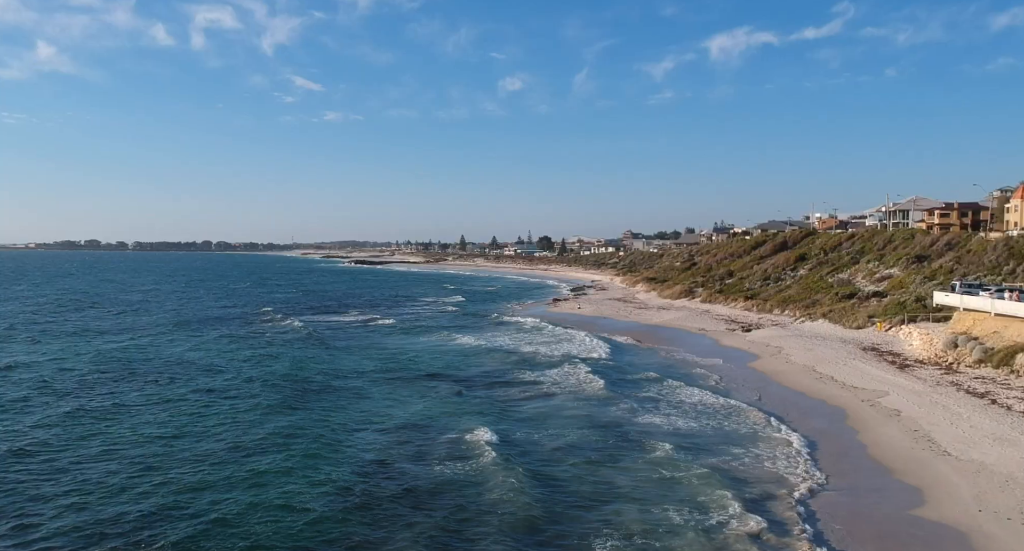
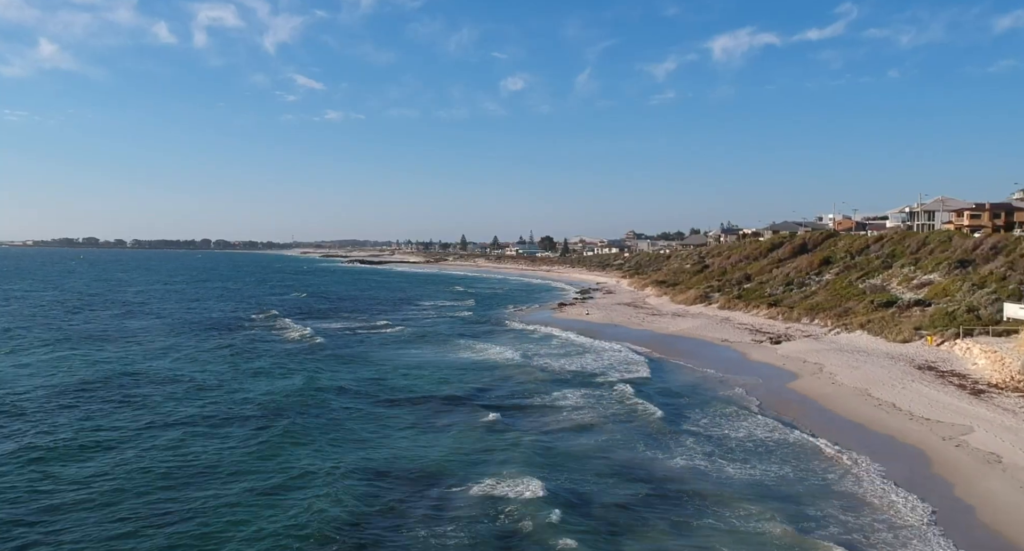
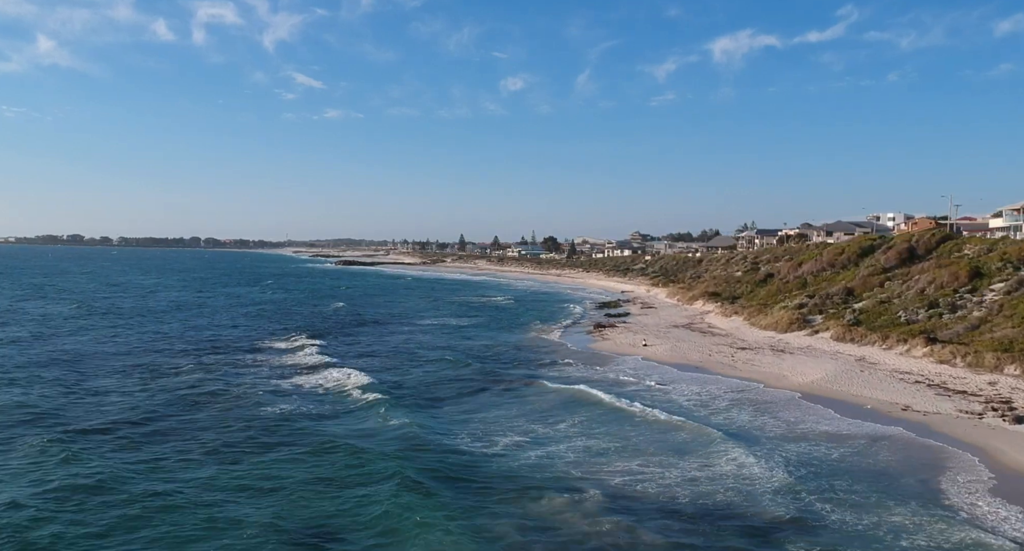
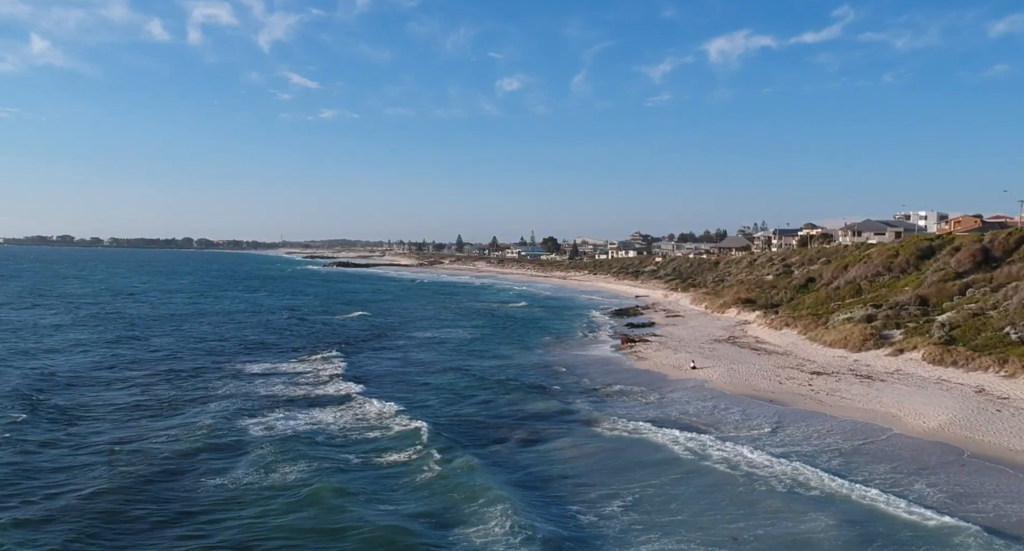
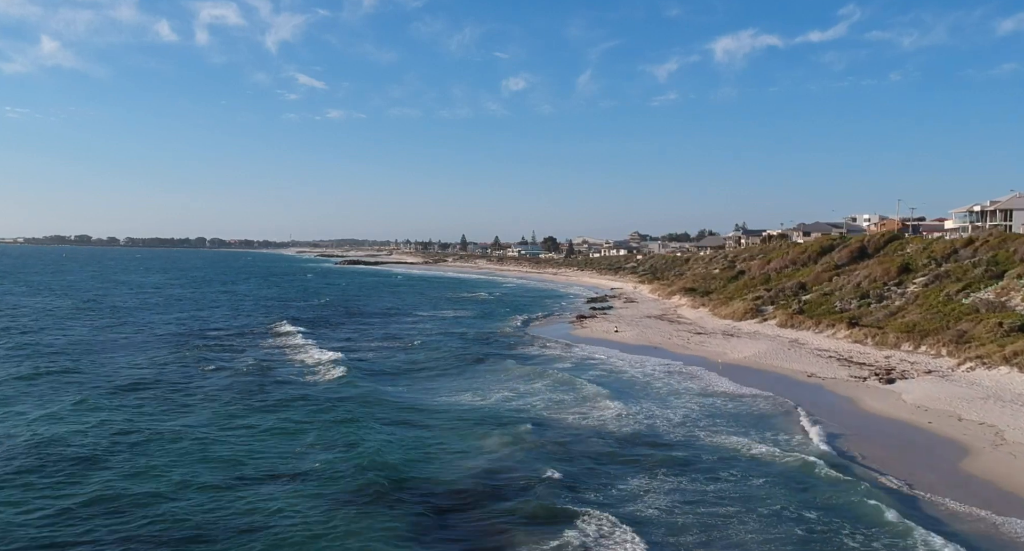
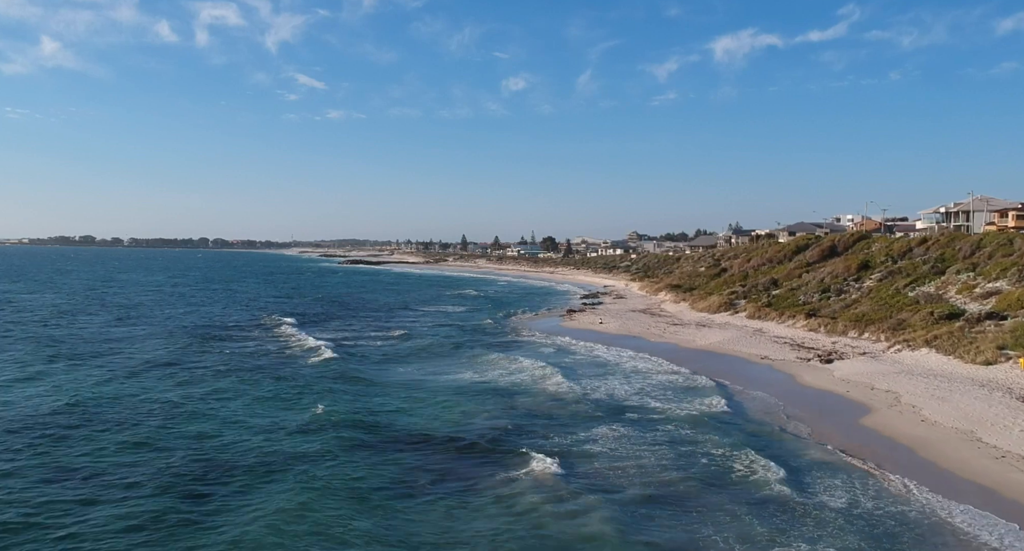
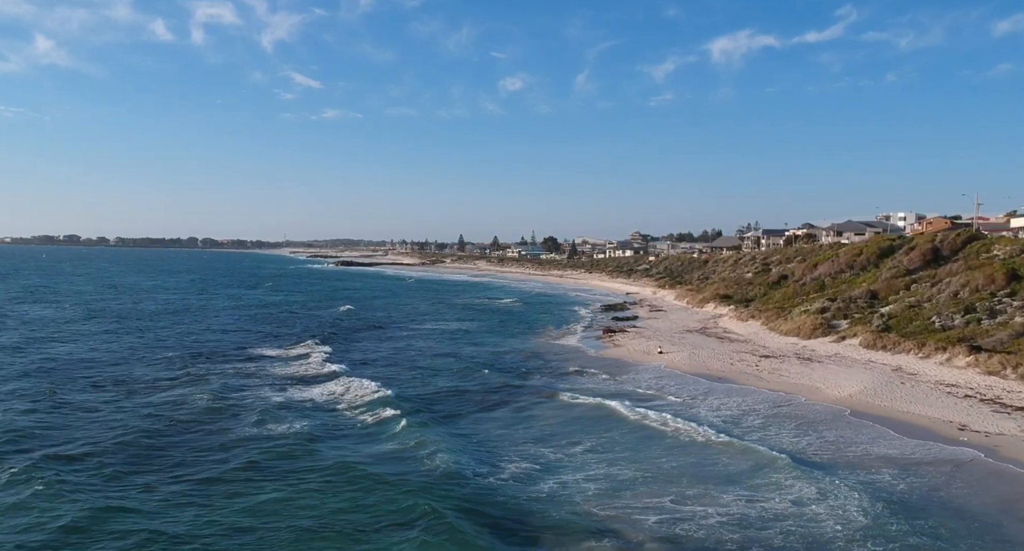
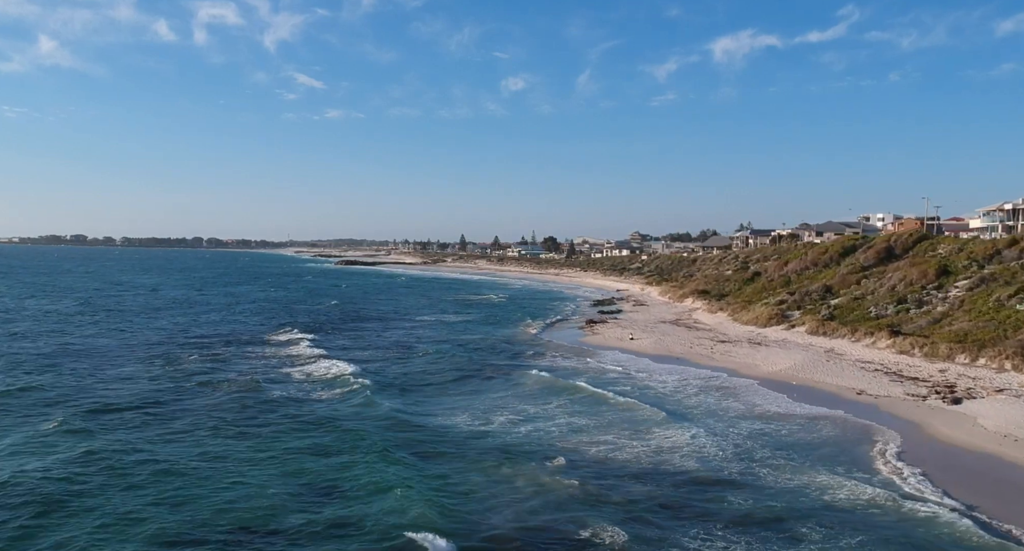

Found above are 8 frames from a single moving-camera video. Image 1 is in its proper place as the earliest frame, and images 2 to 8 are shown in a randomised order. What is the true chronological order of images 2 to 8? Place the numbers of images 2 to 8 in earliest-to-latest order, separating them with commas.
2, 6, 5, 8, 3, 7, 4
